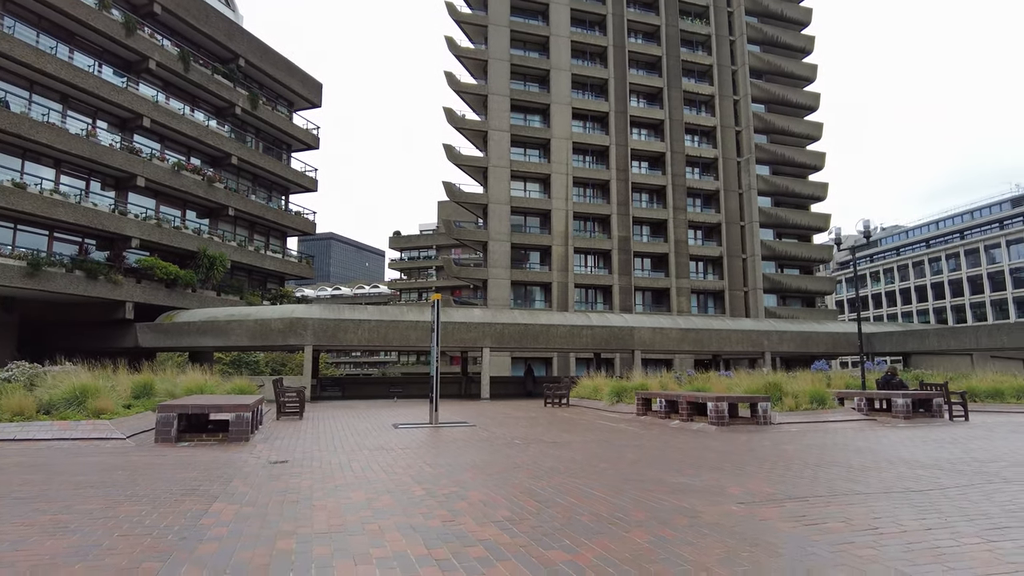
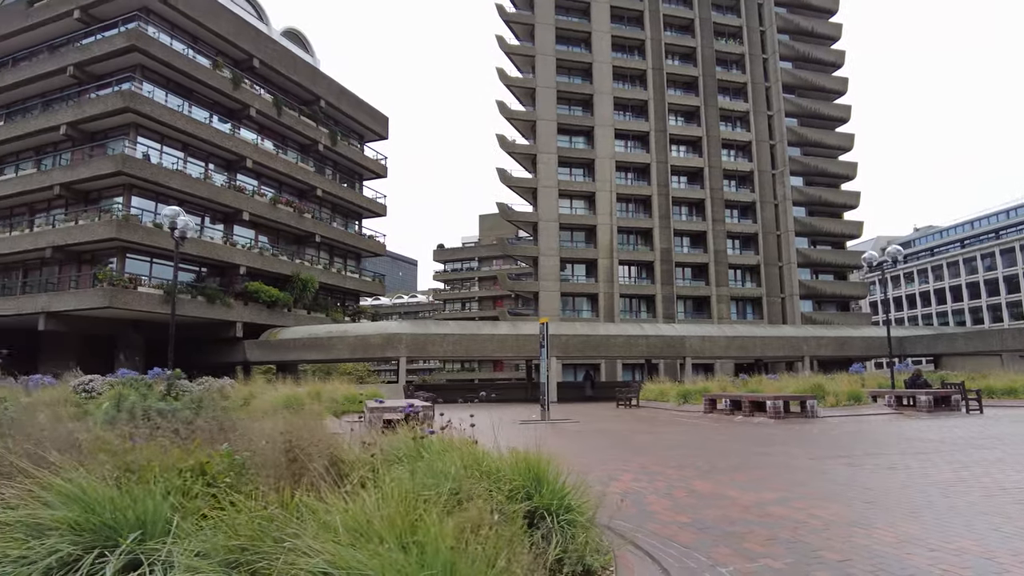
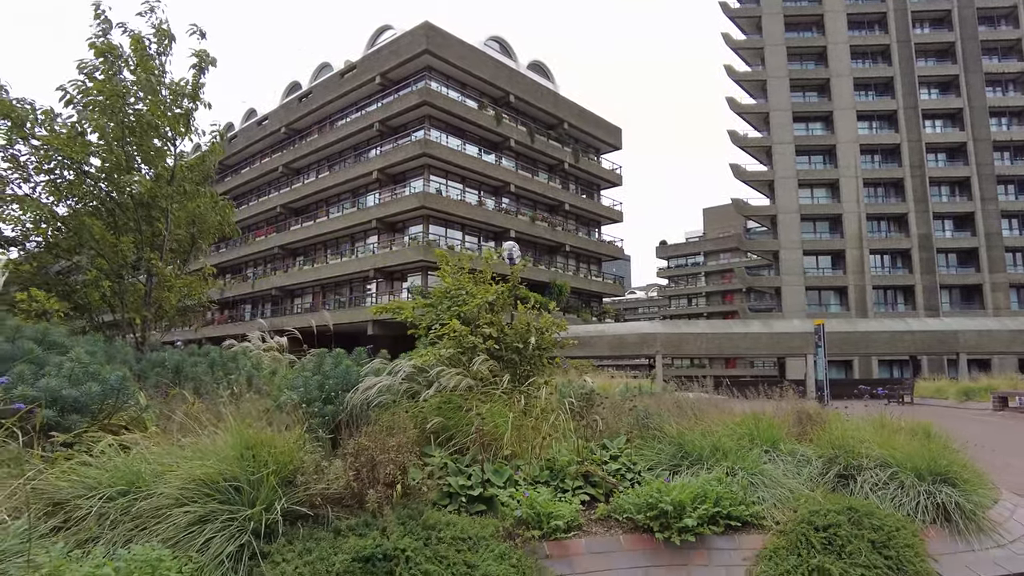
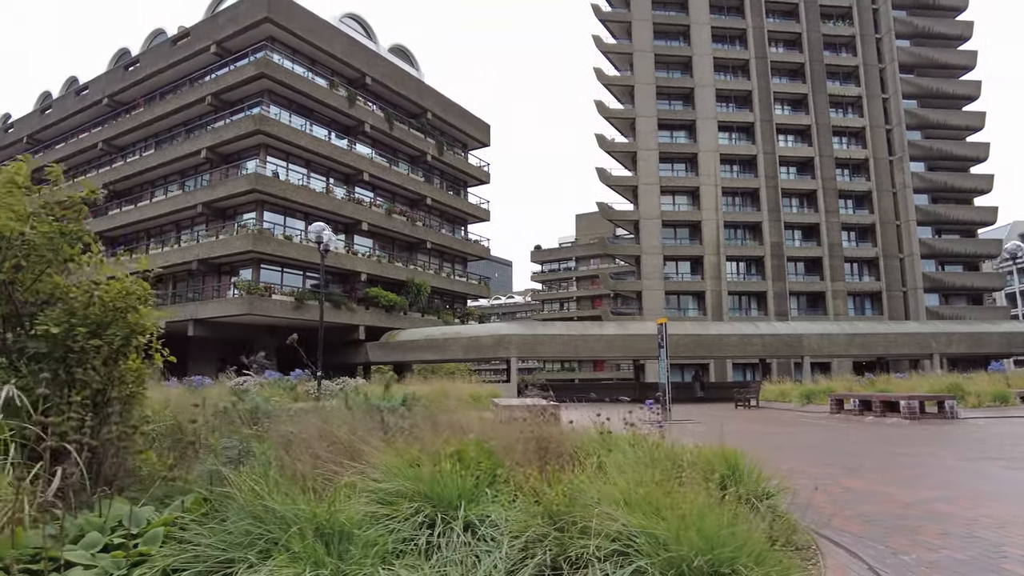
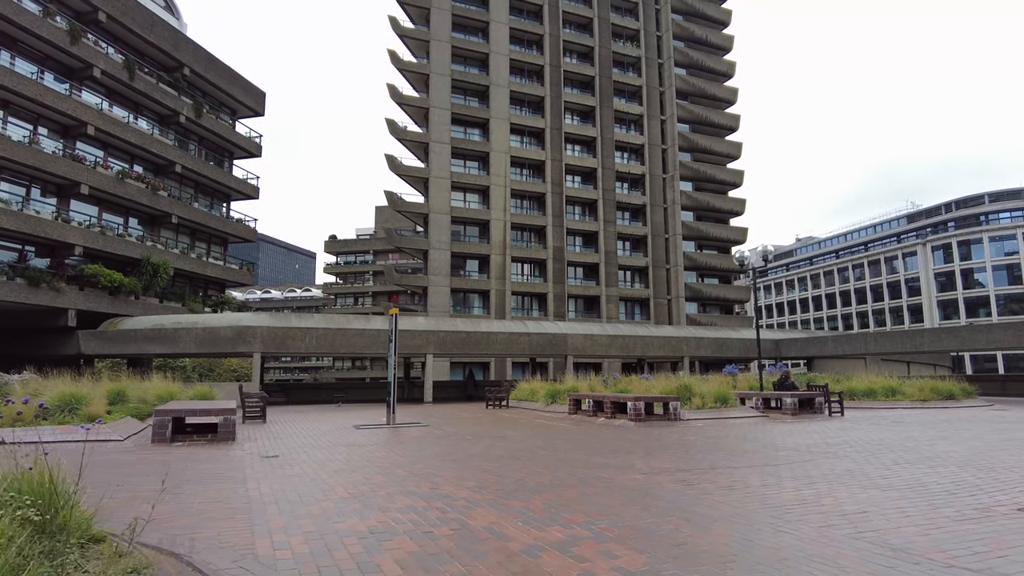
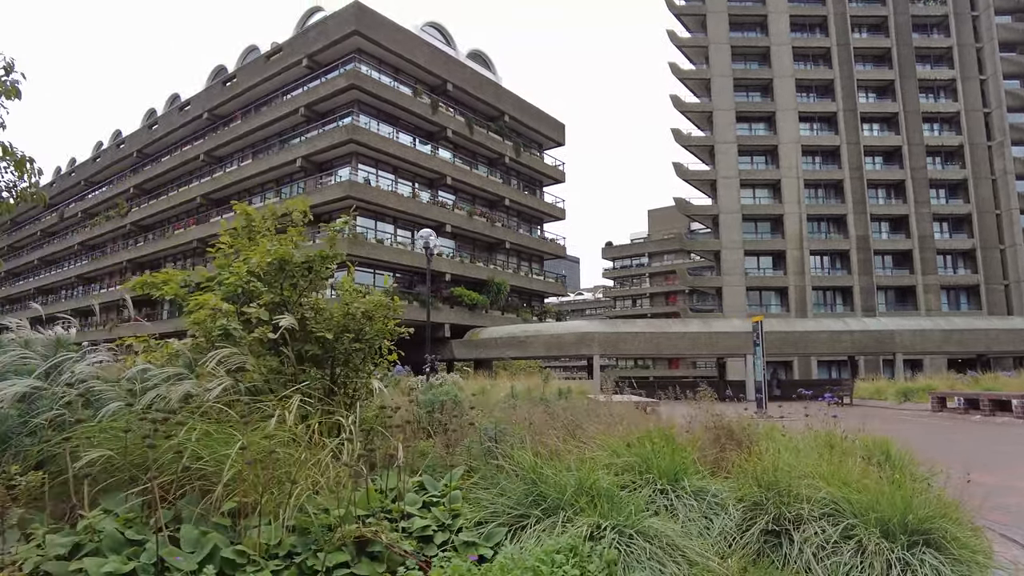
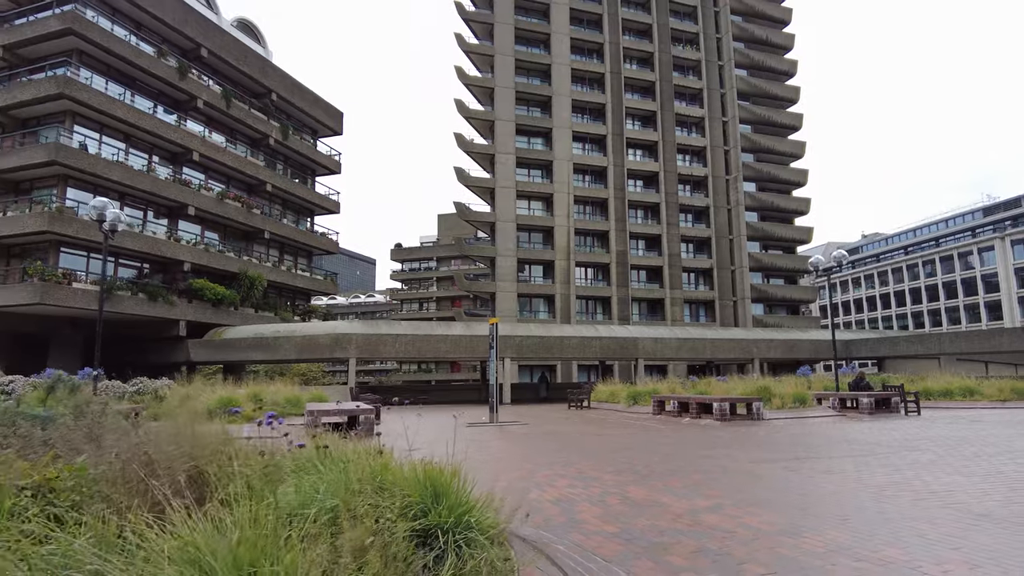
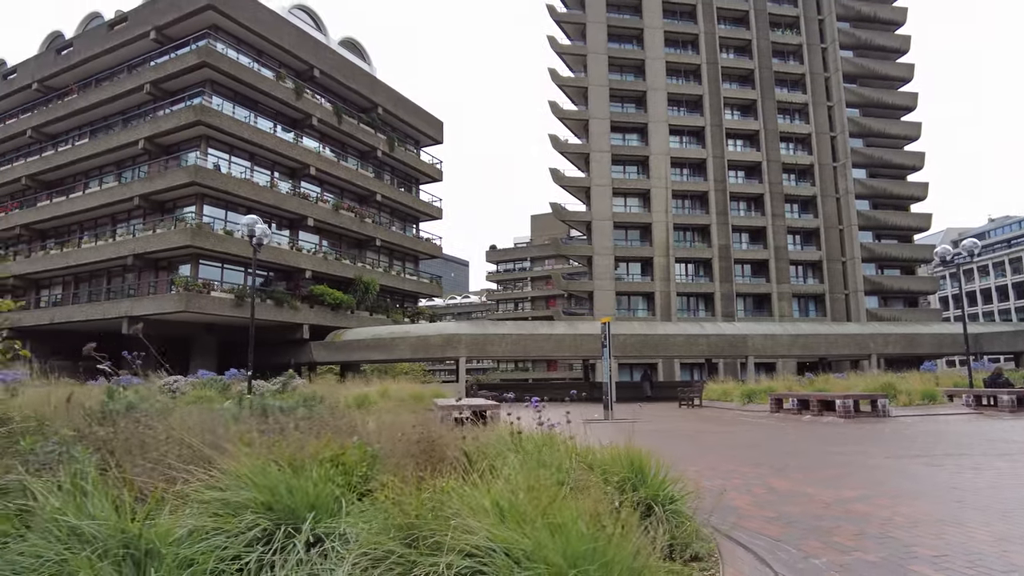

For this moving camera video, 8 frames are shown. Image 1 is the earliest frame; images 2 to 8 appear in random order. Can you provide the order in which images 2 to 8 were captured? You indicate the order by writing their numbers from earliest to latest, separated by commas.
5, 7, 2, 8, 4, 6, 3
